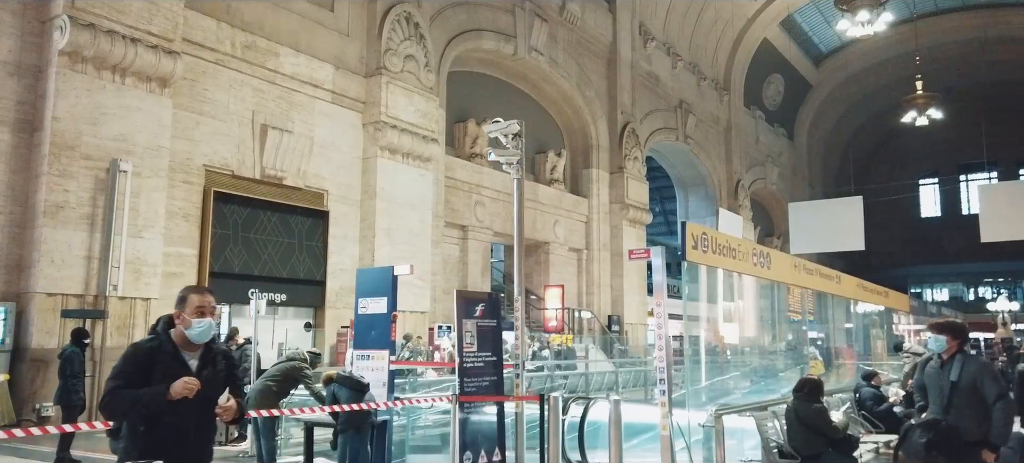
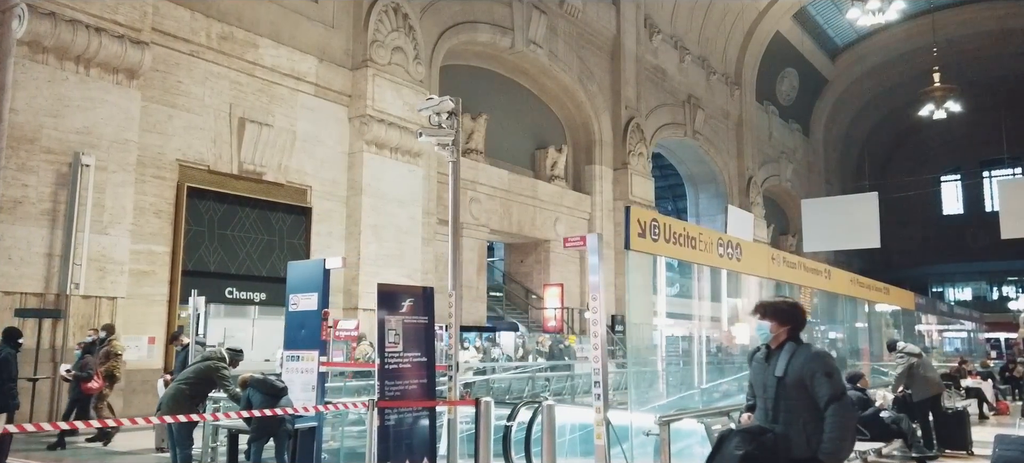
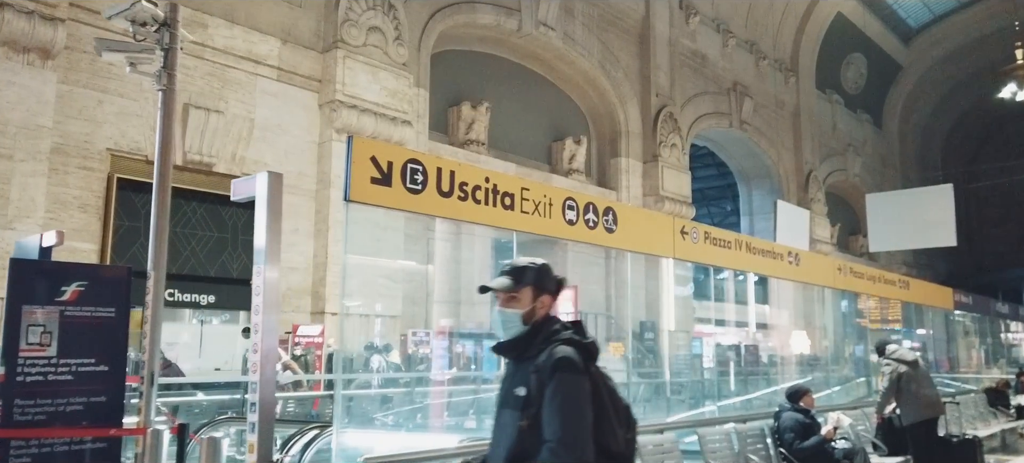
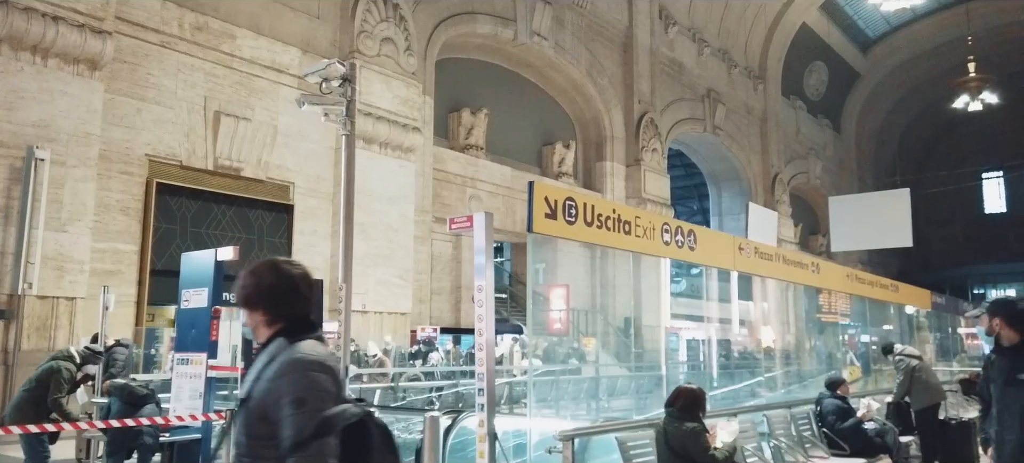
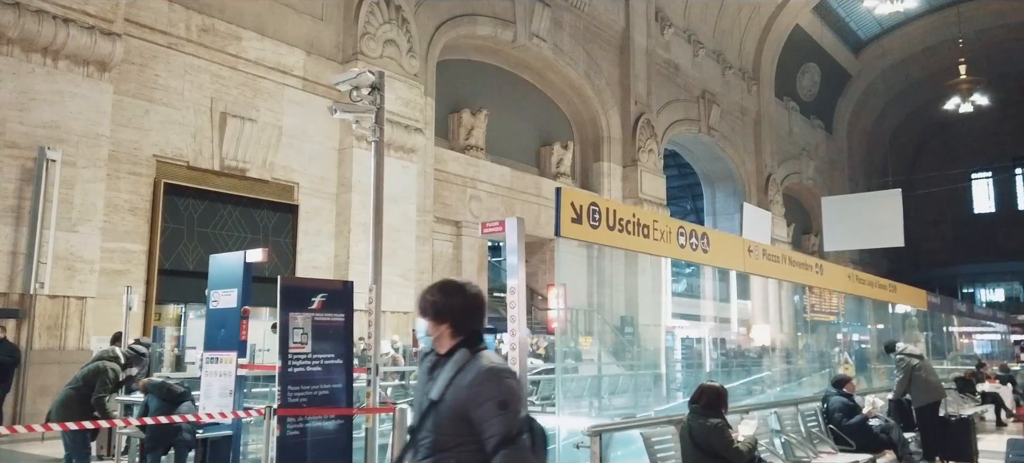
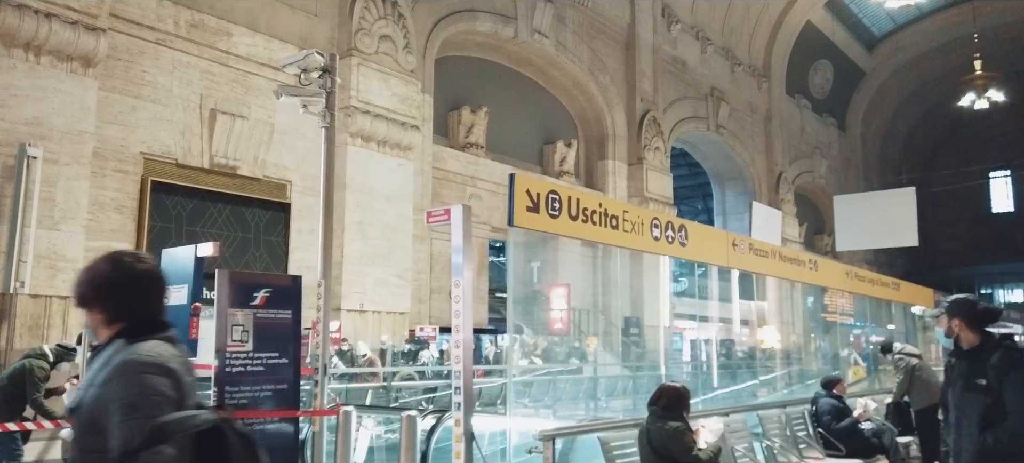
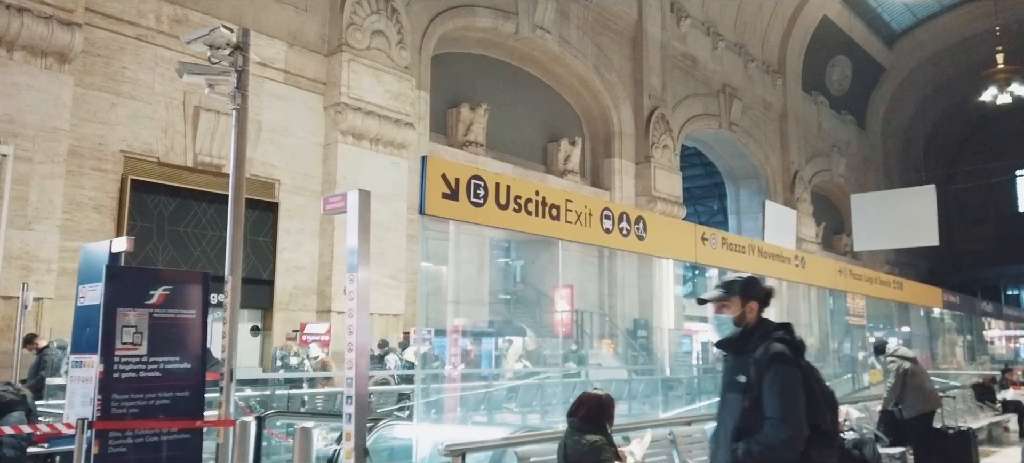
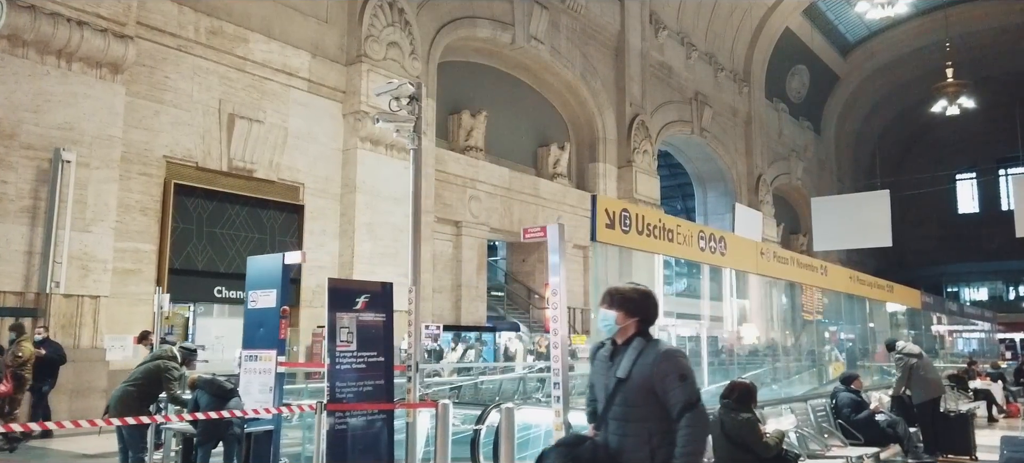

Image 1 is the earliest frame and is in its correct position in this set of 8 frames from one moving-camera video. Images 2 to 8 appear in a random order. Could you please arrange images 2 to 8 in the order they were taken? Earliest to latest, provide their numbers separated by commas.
2, 8, 5, 4, 6, 7, 3
